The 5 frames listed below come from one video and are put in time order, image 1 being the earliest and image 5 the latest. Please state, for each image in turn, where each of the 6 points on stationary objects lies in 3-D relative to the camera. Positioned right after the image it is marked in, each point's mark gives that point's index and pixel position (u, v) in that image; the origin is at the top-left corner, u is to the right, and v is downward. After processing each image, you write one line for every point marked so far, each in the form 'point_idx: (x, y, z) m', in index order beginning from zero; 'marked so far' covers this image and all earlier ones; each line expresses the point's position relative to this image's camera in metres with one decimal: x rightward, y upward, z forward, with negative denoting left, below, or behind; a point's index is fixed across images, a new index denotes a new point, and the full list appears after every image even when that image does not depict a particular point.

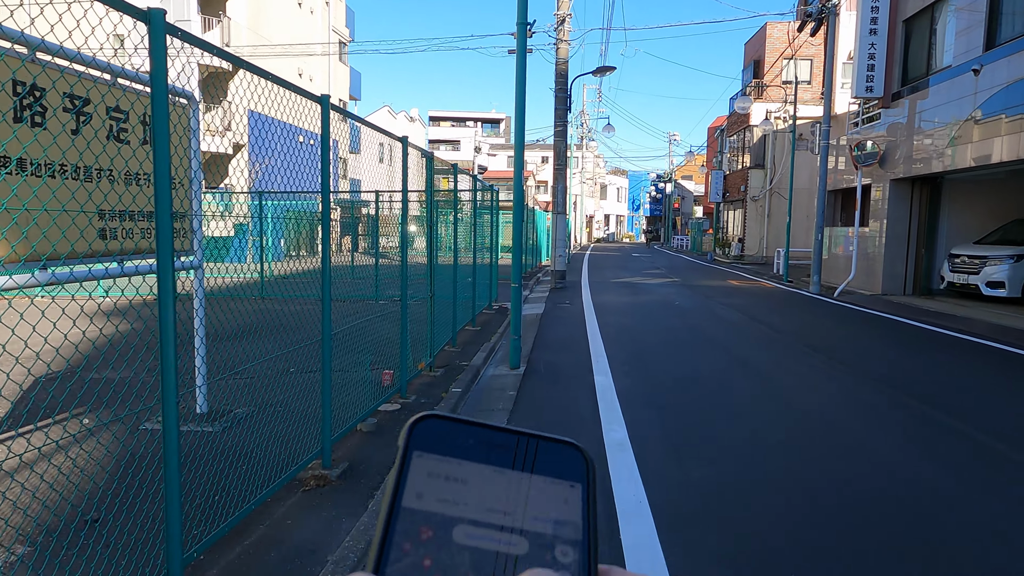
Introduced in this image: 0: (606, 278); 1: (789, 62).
0: (+2.0, +0.1, +13.6) m
1: (+7.2, +5.8, +16.7) m
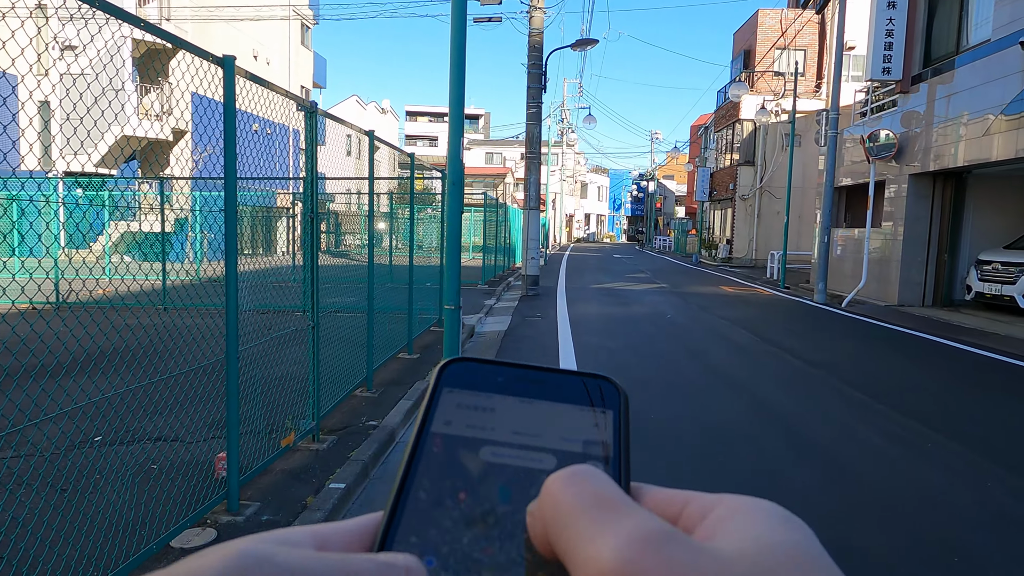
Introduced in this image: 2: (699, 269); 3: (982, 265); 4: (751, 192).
0: (+1.5, 0.0, +12.5) m
1: (+6.6, +5.7, +15.8) m
2: (+4.4, +0.4, +15.0) m
3: (+5.9, +0.3, +8.1) m
4: (+5.7, +2.3, +15.6) m
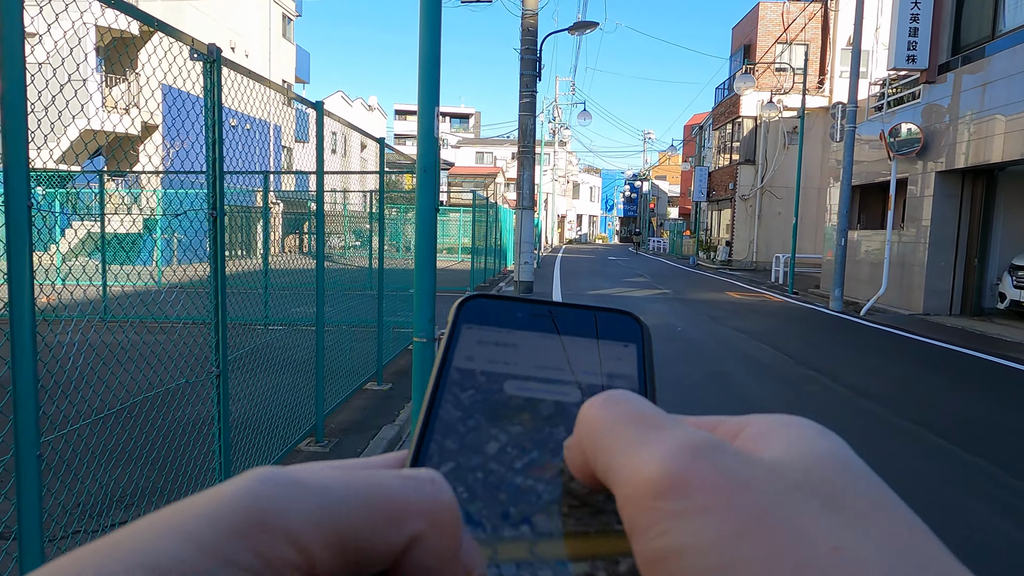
0: (+1.3, 0.0, +12.0) m
1: (+6.4, +5.6, +15.3) m
2: (+4.2, +0.3, +14.5) m
3: (+5.8, +0.2, +7.6) m
4: (+5.5, +2.2, +15.1) m
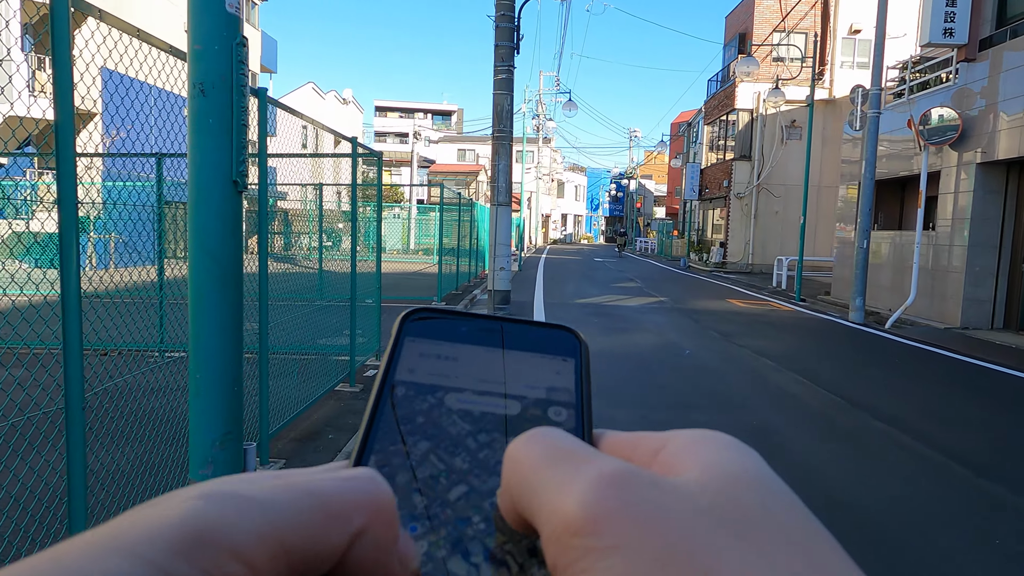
0: (+0.9, -0.1, +11.0) m
1: (+5.9, +5.6, +14.5) m
2: (+3.7, +0.2, +13.6) m
3: (+5.5, +0.1, +6.8) m
4: (+5.1, +2.1, +14.2) m
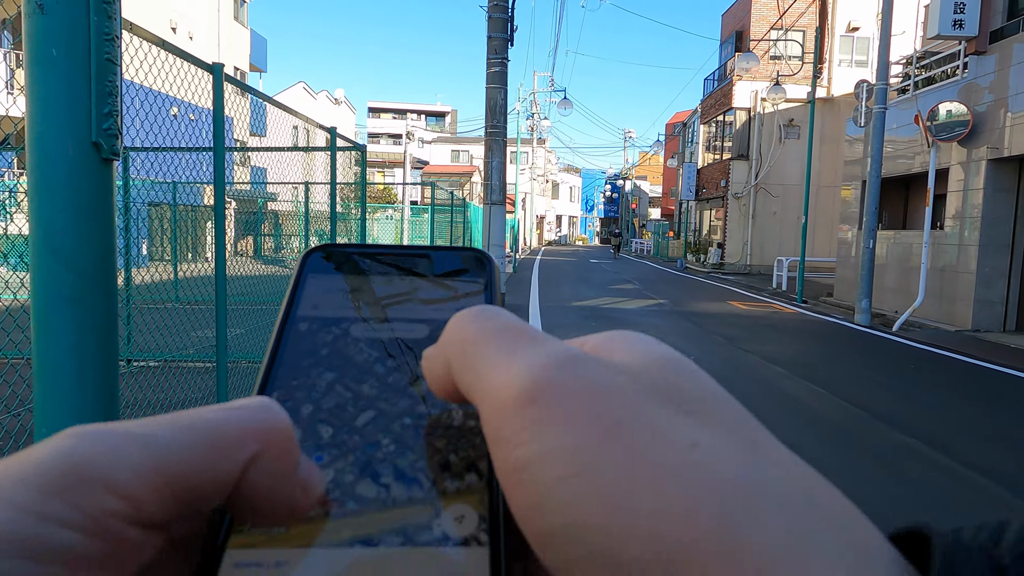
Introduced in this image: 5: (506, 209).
0: (+0.9, -0.1, +10.8) m
1: (+5.8, +5.5, +14.4) m
2: (+3.6, +0.2, +13.5) m
3: (+5.5, +0.1, +6.6) m
4: (+4.9, +2.1, +14.1) m
5: (-0.1, +1.1, +9.2) m
